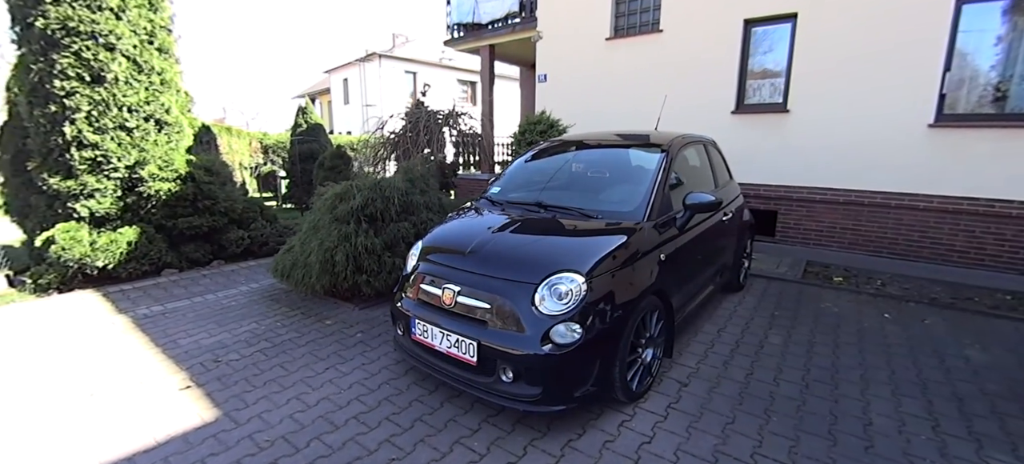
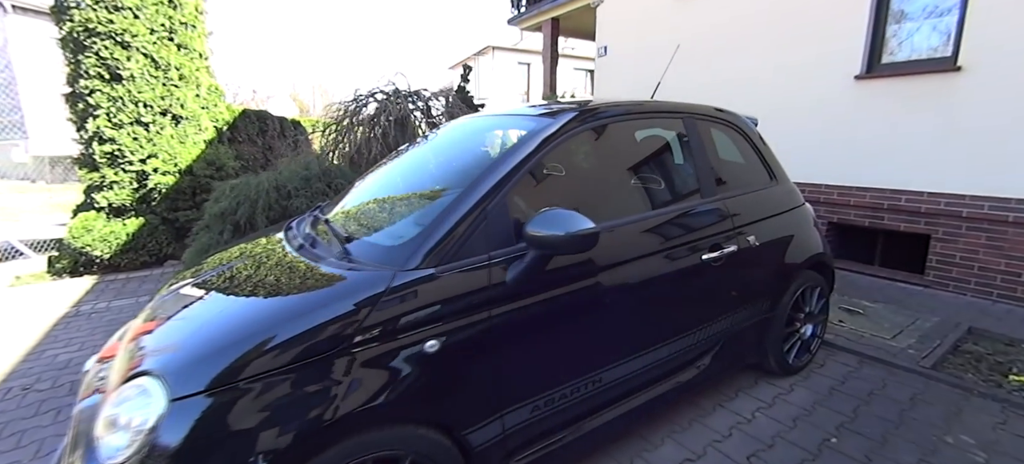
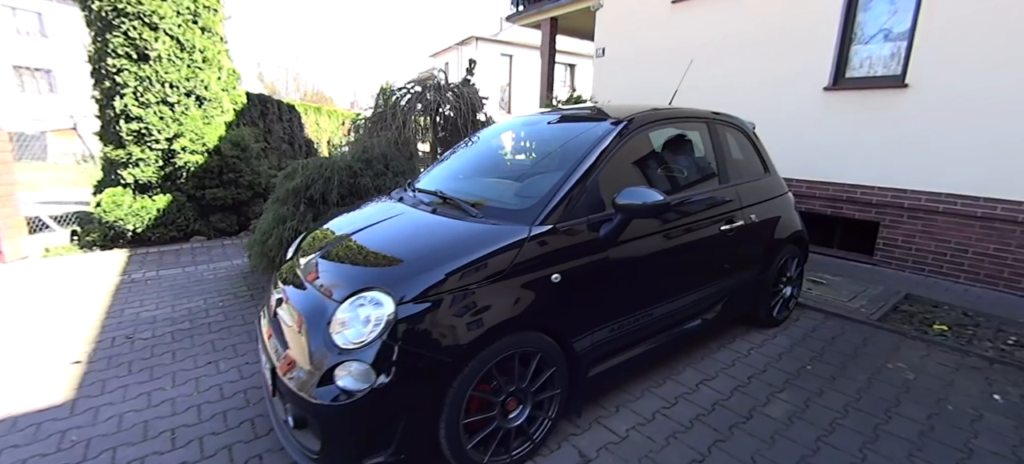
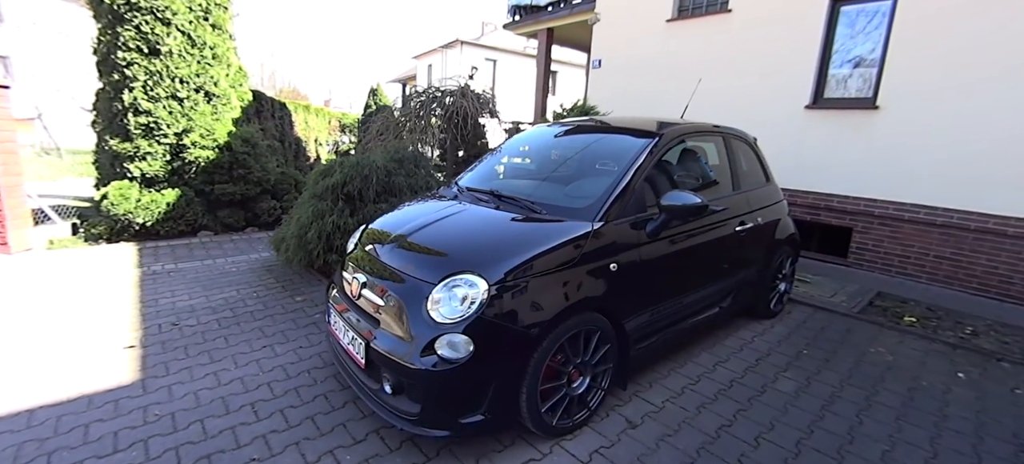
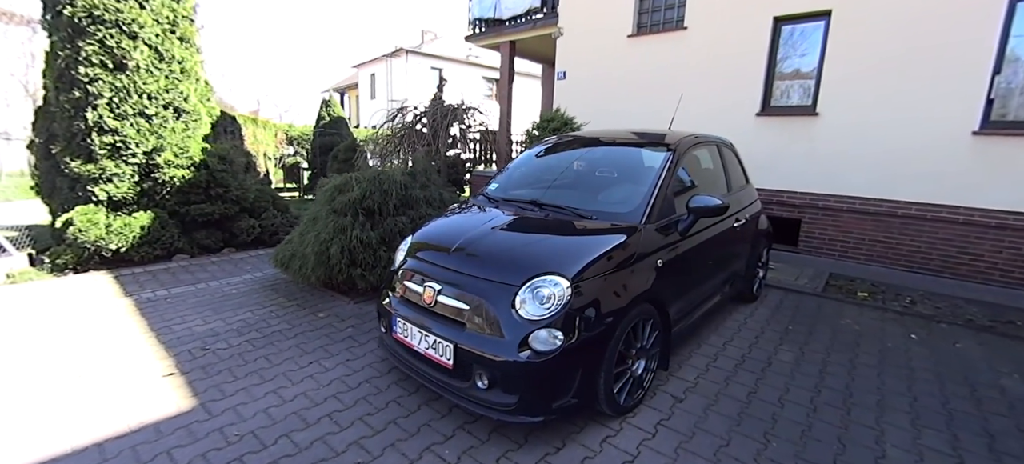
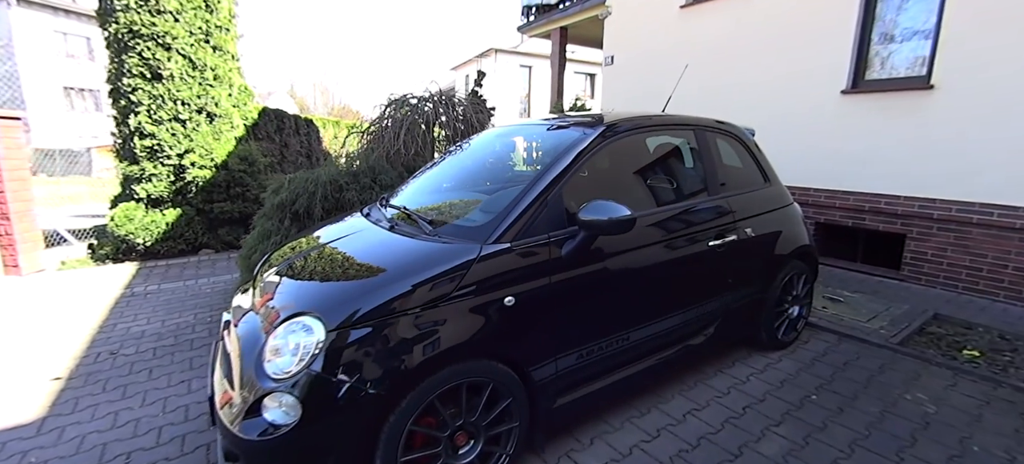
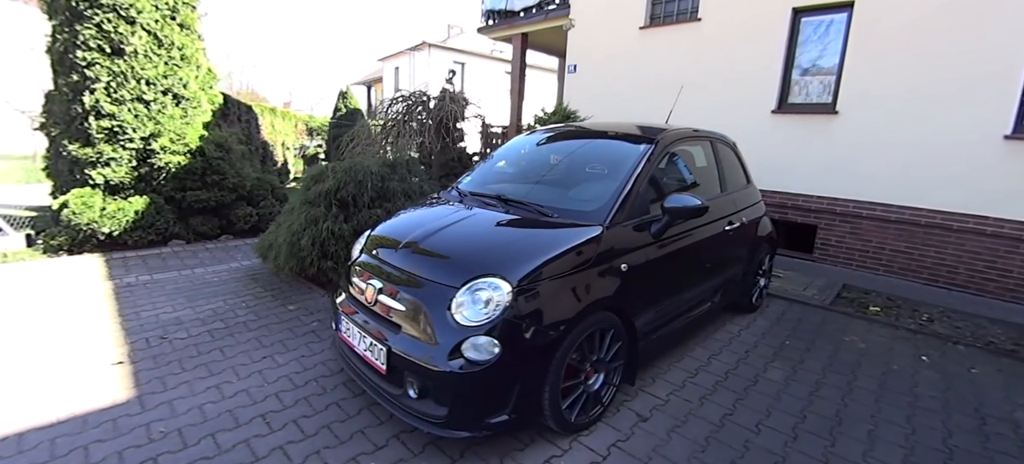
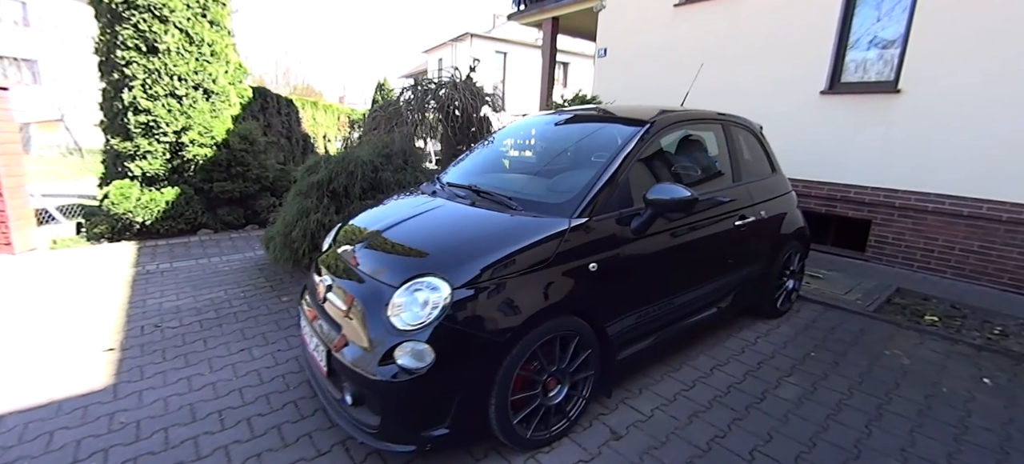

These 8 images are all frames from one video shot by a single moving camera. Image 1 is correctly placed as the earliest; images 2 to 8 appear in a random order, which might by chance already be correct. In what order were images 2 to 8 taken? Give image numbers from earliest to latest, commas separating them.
5, 7, 4, 8, 3, 6, 2
